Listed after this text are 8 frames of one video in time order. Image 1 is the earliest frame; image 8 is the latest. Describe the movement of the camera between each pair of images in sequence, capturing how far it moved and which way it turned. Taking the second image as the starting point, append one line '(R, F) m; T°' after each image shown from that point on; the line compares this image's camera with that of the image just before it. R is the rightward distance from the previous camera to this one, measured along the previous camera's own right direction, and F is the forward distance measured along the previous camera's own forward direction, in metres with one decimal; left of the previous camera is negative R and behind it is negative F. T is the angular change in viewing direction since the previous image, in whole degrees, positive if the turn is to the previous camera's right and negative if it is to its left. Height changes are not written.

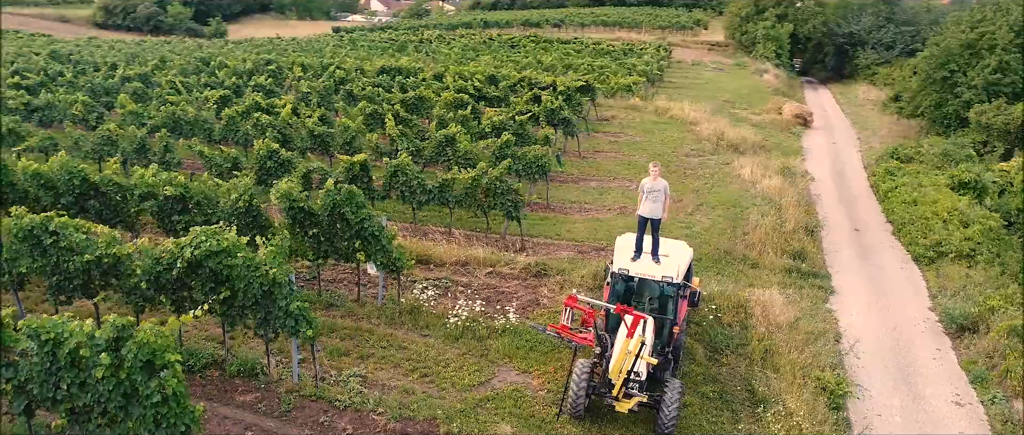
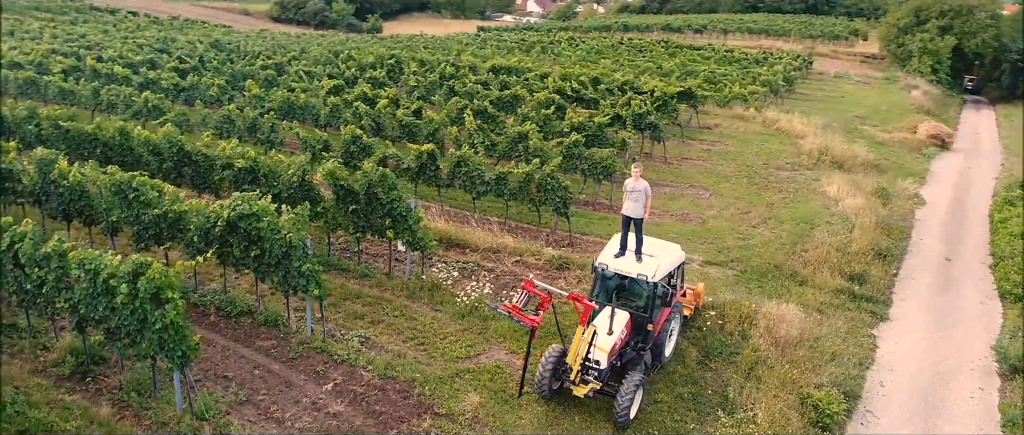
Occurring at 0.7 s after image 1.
(+2.2, -0.5) m; -11°
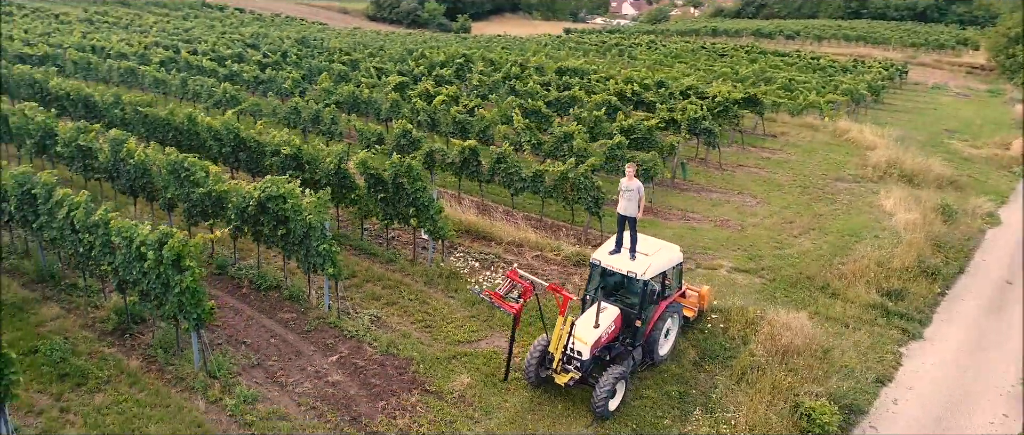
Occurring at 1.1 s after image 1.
(+1.3, -0.4) m; -7°
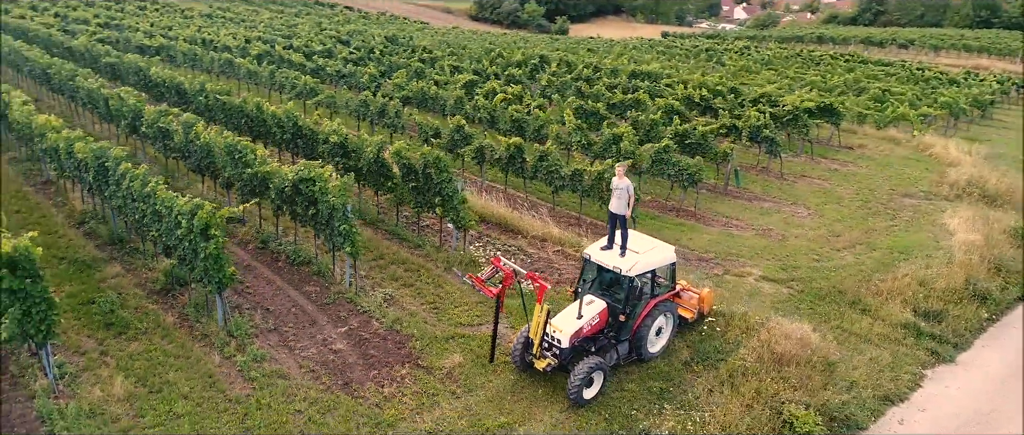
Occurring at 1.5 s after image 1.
(+1.6, -0.5) m; -8°
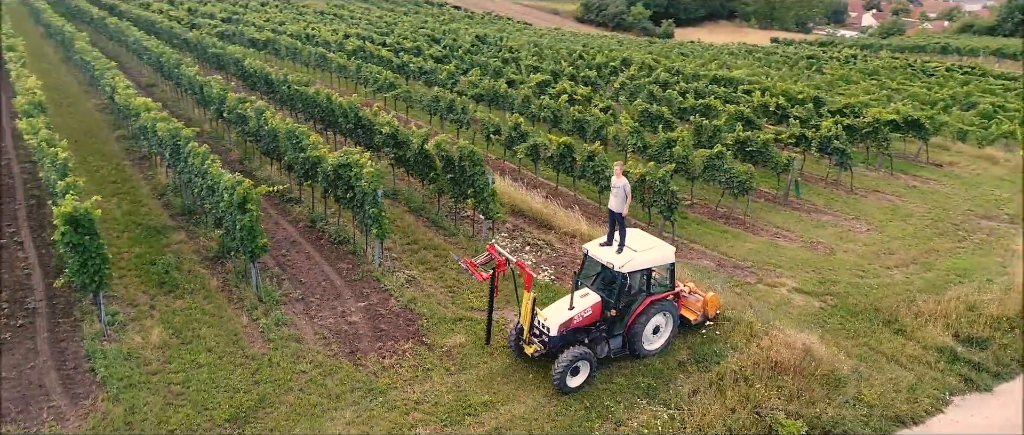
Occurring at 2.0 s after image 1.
(+1.6, -0.4) m; -8°
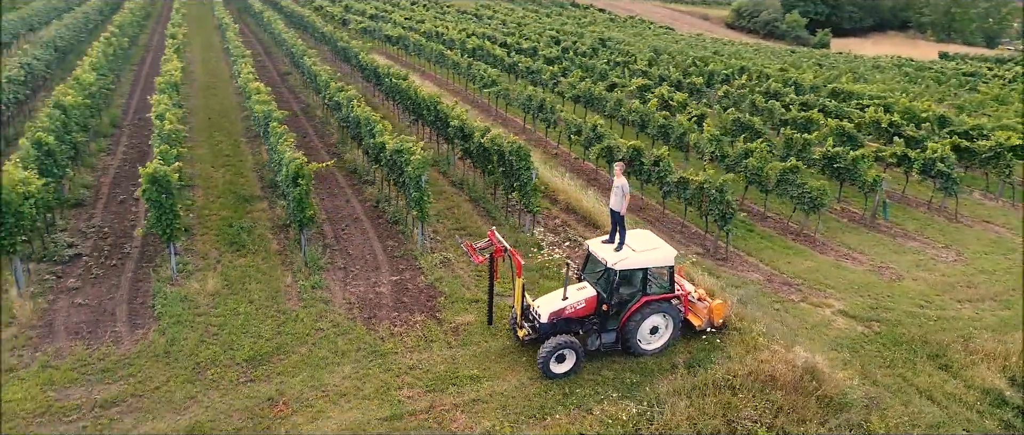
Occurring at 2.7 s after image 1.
(+2.2, -0.5) m; -12°
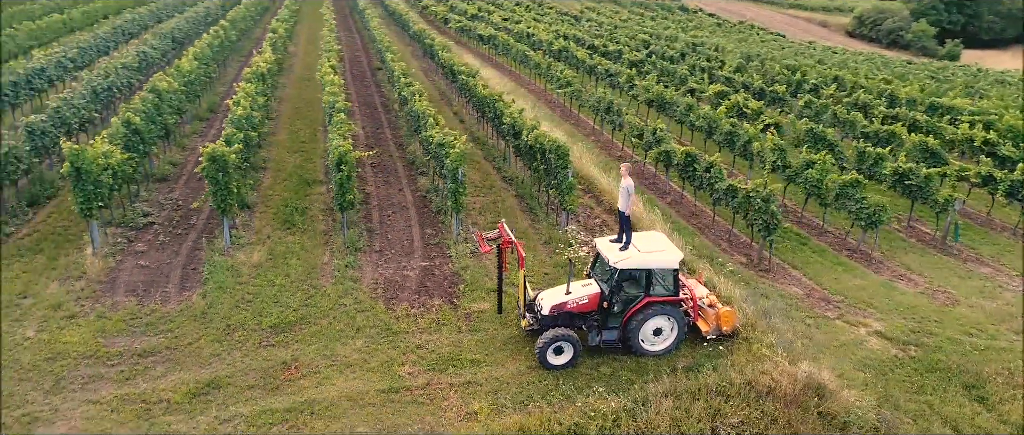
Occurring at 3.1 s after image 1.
(+1.6, -0.3) m; -8°
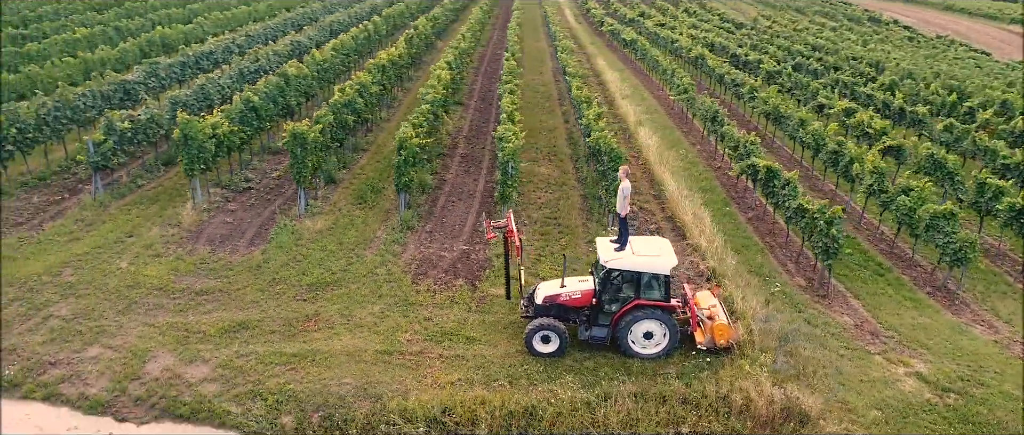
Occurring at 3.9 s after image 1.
(+2.8, -0.4) m; -14°
